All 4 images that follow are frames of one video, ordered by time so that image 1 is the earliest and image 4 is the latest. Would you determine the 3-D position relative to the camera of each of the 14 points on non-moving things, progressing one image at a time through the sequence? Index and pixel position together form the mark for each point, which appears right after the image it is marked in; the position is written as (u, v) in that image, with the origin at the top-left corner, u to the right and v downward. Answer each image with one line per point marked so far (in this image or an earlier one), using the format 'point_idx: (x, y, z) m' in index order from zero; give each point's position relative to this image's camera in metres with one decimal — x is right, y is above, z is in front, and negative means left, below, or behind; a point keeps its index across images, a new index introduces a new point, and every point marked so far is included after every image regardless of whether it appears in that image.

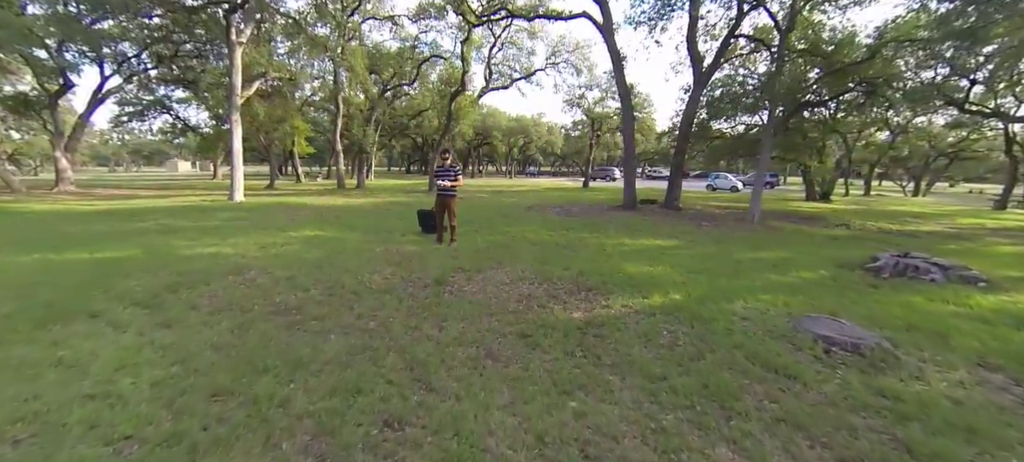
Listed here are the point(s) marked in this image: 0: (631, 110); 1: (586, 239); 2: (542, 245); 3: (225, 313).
0: (+4.0, +4.0, +14.0) m
1: (+1.7, -0.2, +8.8) m
2: (+0.6, -0.3, +8.1) m
3: (-2.9, -0.8, +4.2) m
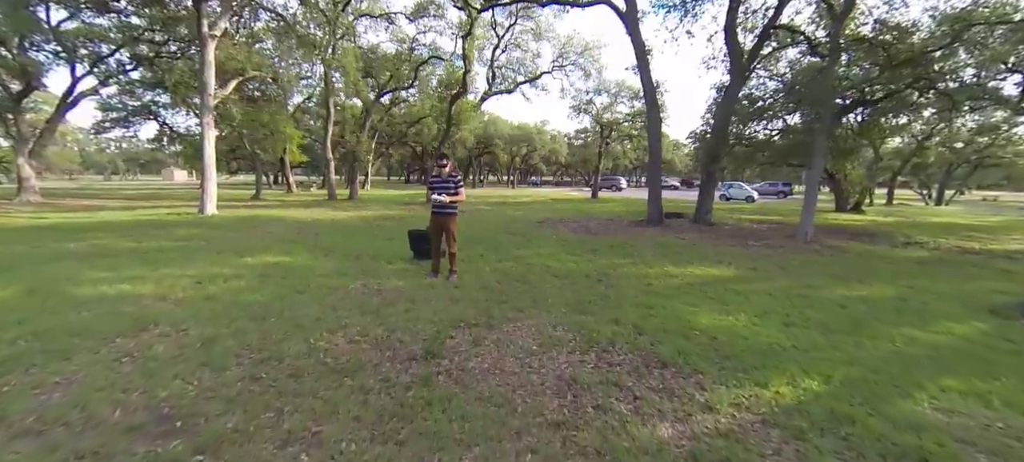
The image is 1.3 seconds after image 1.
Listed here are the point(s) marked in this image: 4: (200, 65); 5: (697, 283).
0: (+4.3, +3.5, +12.3) m
1: (+1.9, -0.7, +7.0) m
2: (+0.9, -0.7, +6.3) m
3: (-2.7, -1.2, +2.4) m
4: (-10.0, +5.3, +13.3) m
5: (+2.8, -0.8, +6.3) m
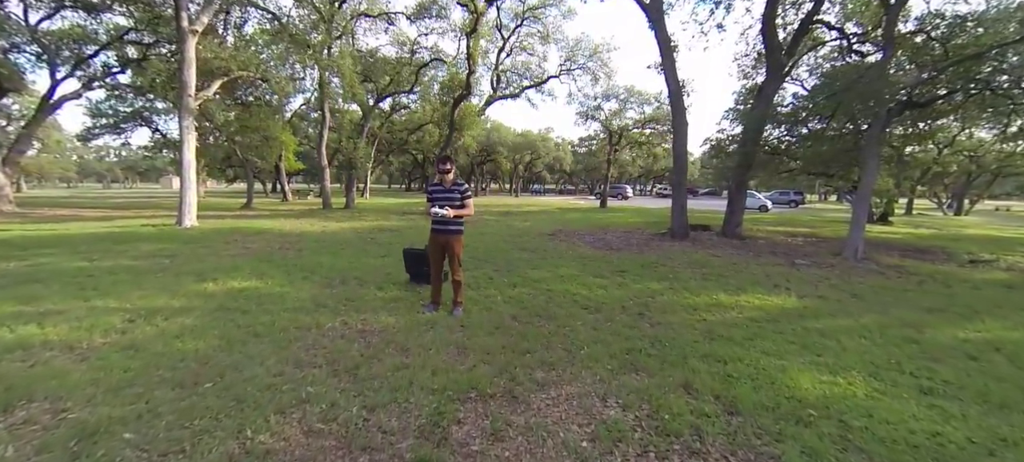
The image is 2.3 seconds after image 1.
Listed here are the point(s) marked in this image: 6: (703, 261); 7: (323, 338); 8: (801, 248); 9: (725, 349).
0: (+4.6, +3.1, +11.1) m
1: (+2.2, -1.0, +5.7) m
2: (+1.1, -1.0, +5.0) m
3: (-2.4, -1.4, +1.1) m
4: (-9.7, +4.9, +12.2) m
5: (+3.0, -1.1, +5.0) m
6: (+3.9, -0.6, +8.4) m
7: (-1.9, -1.0, +4.1) m
8: (+7.2, -0.4, +10.3) m
9: (+2.0, -1.1, +4.0) m
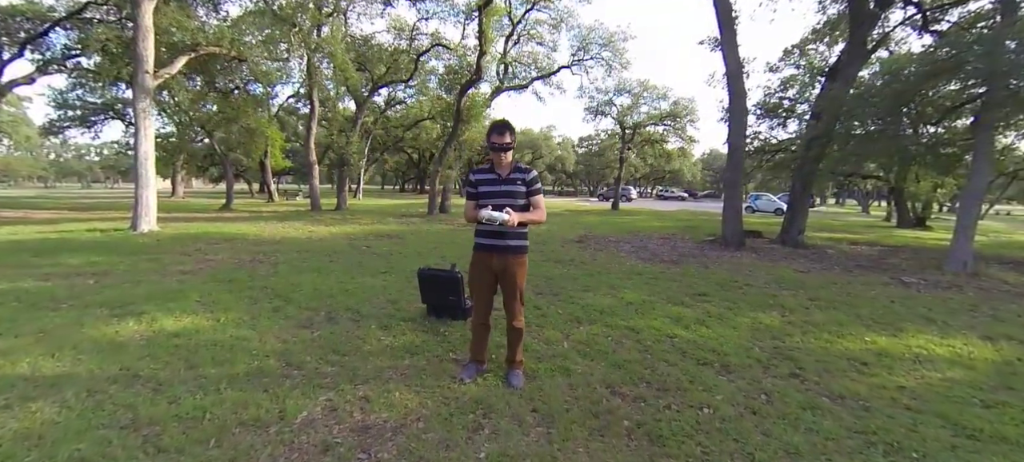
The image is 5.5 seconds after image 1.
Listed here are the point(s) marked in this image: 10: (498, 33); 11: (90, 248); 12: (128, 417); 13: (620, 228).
0: (+5.1, +2.9, +9.3) m
1: (+2.8, -1.1, +3.9) m
2: (+1.8, -1.1, +3.2) m
3: (-1.7, -1.5, -0.8) m
4: (-9.2, +4.8, +10.1) m
5: (+3.7, -1.2, +3.2) m
6: (+4.5, -0.7, +6.6) m
7: (-1.2, -1.1, +2.2) m
8: (+7.7, -0.6, +8.6) m
9: (+2.7, -1.2, +2.1) m
10: (-0.6, +8.6, +17.6) m
11: (-7.7, -0.3, +7.7) m
12: (-2.3, -1.1, +2.5) m
13: (+3.6, +0.1, +13.5) m
